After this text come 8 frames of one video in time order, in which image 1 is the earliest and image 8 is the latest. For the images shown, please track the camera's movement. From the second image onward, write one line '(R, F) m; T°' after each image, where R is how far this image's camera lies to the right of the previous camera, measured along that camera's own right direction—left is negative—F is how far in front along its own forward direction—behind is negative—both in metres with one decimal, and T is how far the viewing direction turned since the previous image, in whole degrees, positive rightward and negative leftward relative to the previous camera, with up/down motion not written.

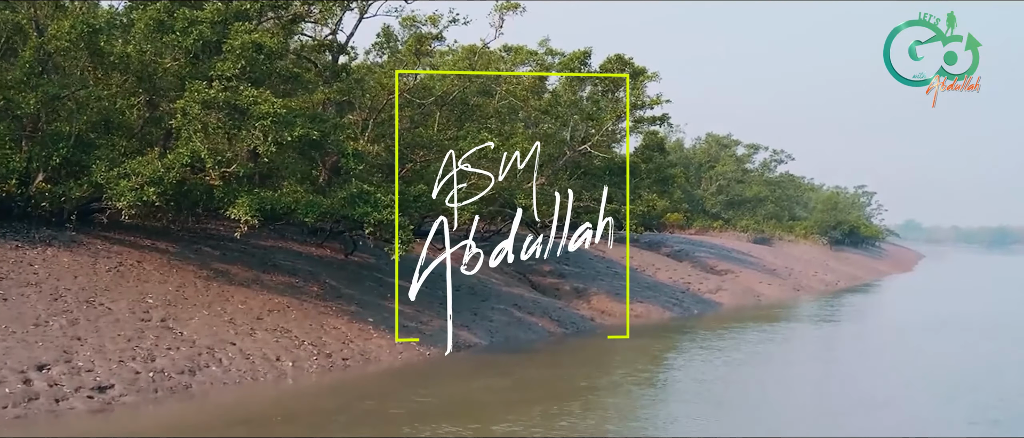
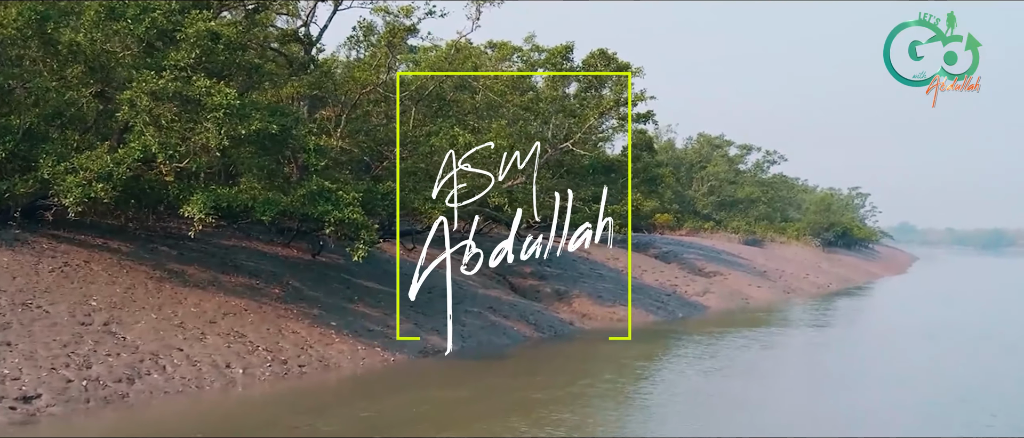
(+0.3, +0.8) m; 0°
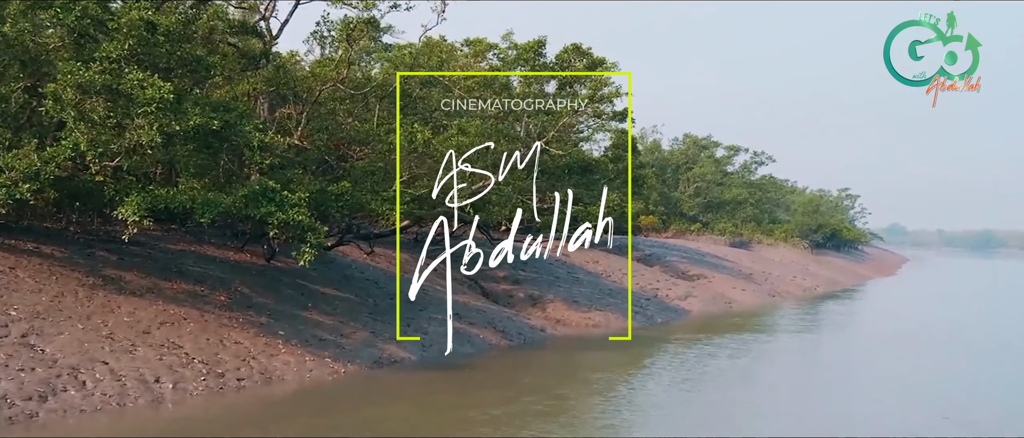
(+0.3, +1.0) m; 0°
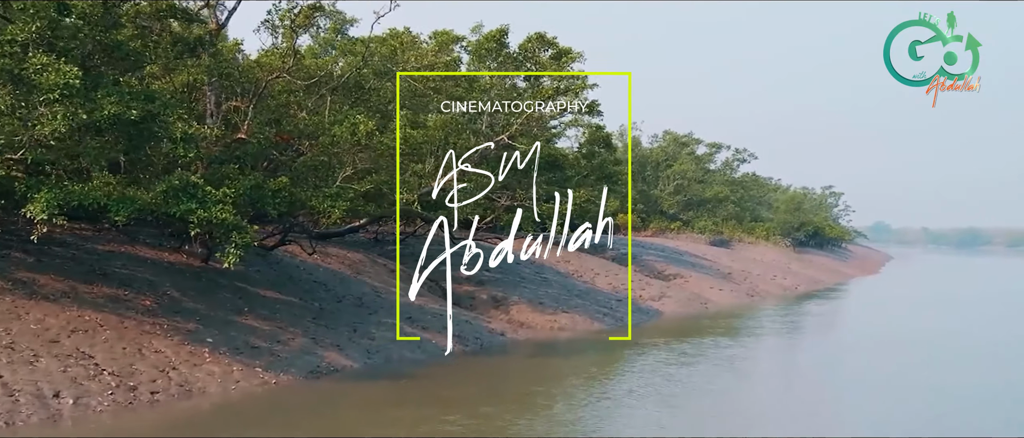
(+0.4, +1.1) m; +1°
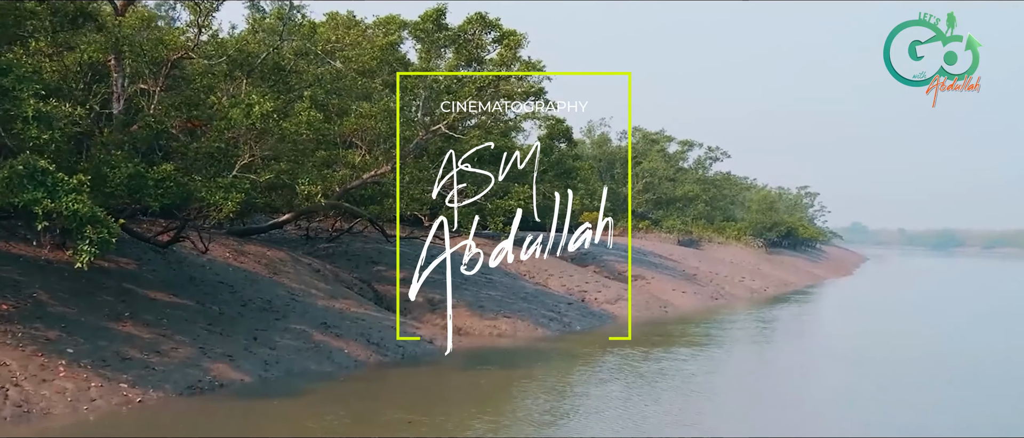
(+0.5, +1.7) m; +1°
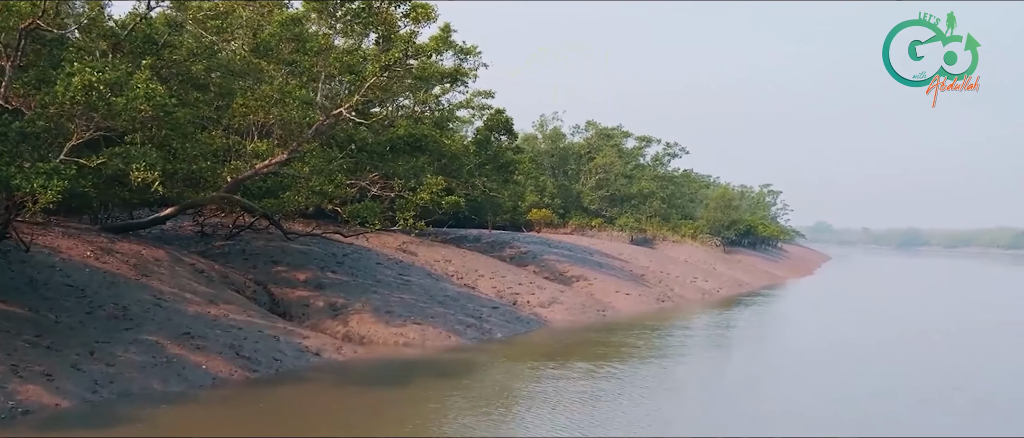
(+0.7, +2.1) m; +1°
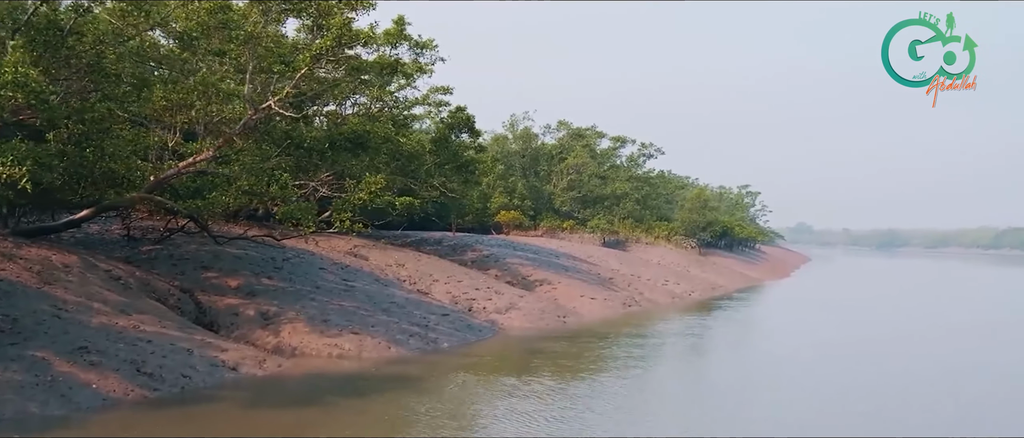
(+0.4, +1.3) m; +1°
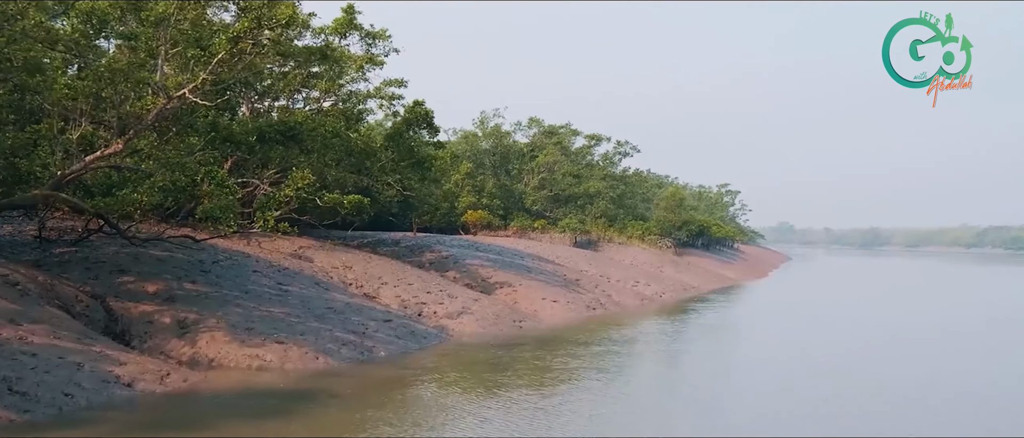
(+0.4, +1.4) m; +1°
